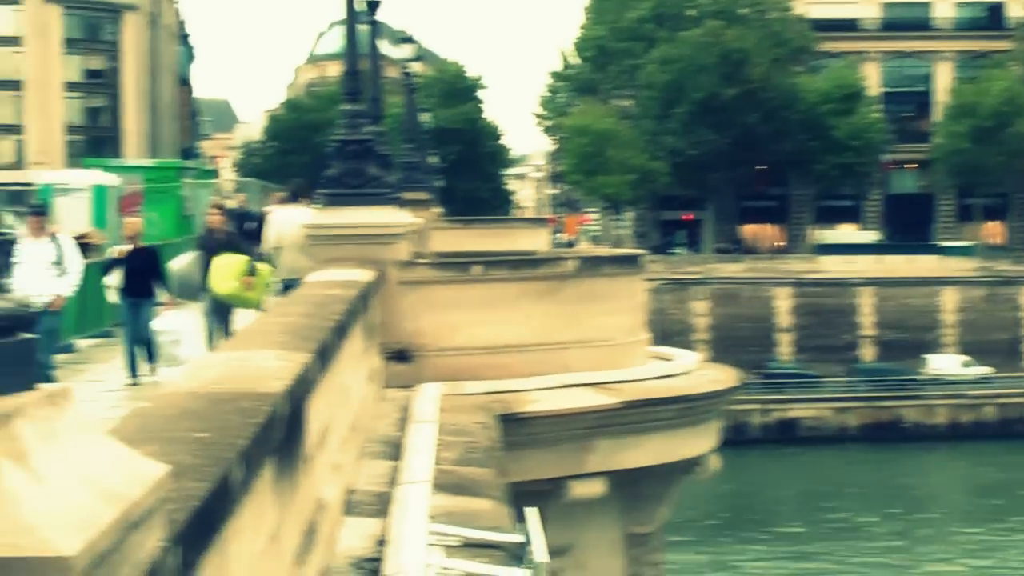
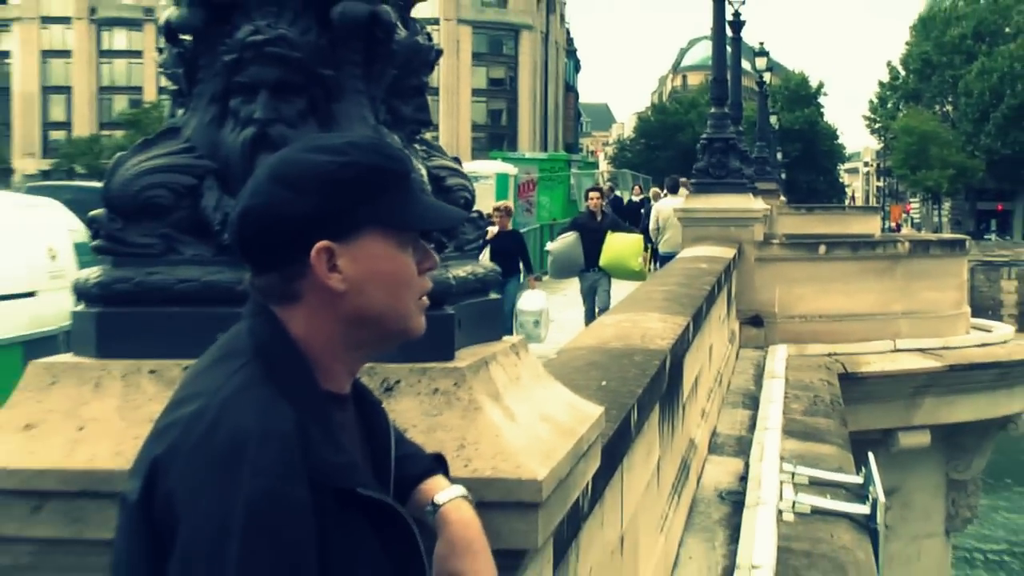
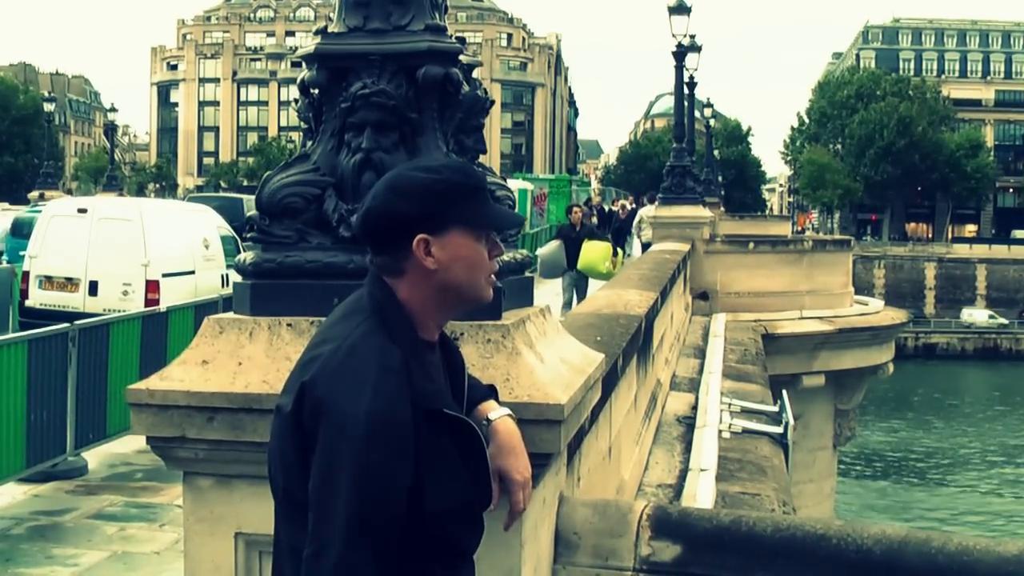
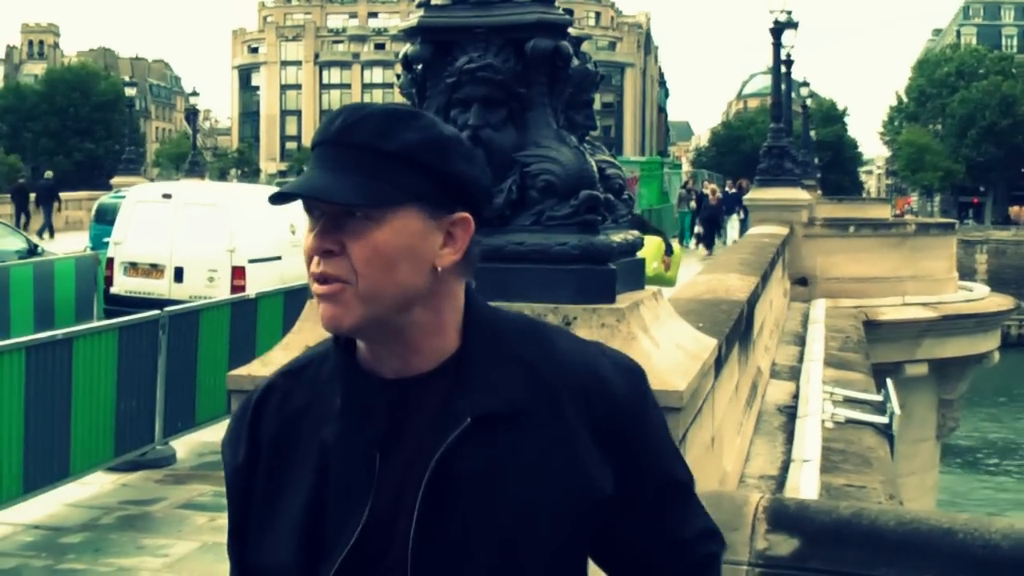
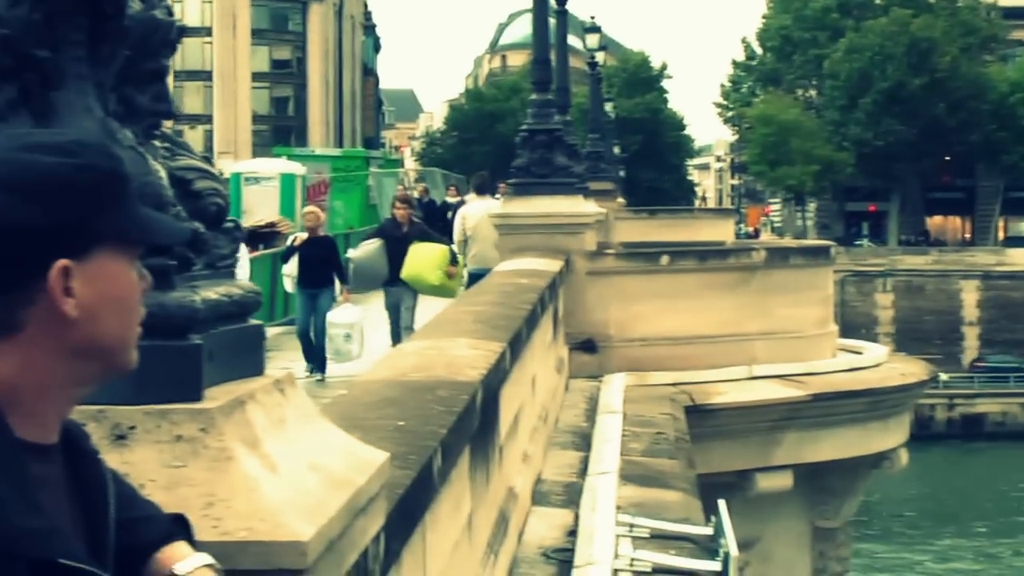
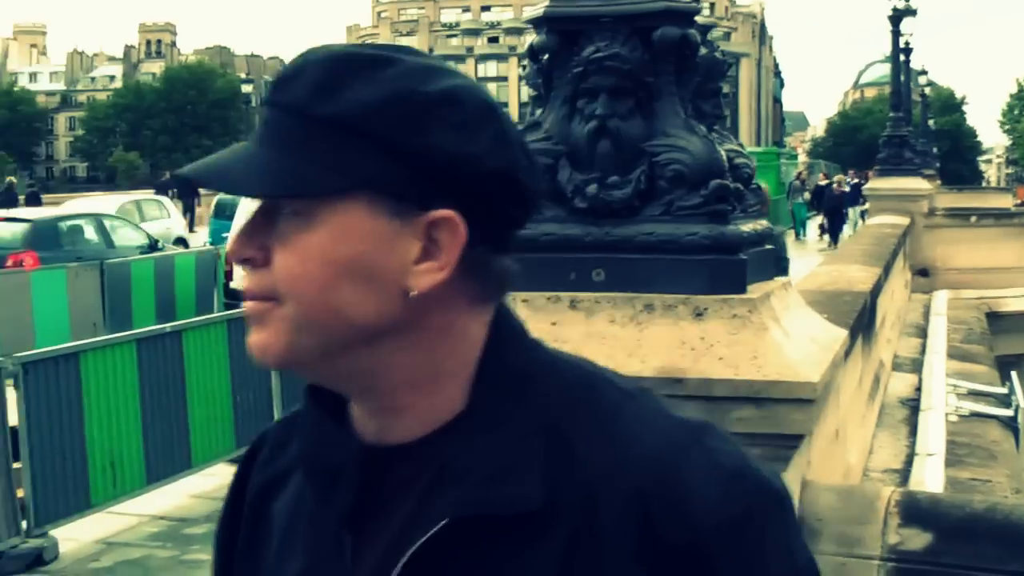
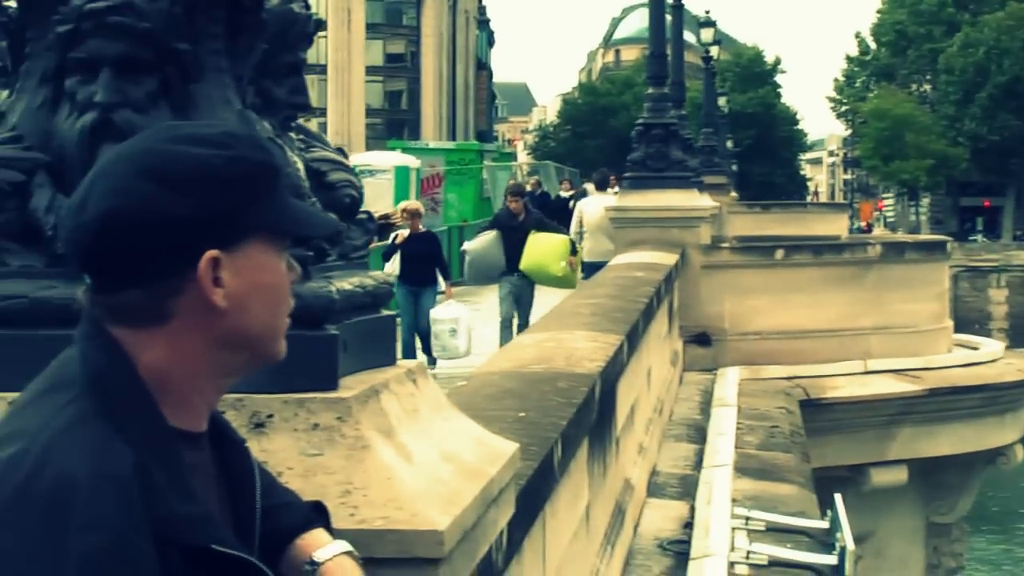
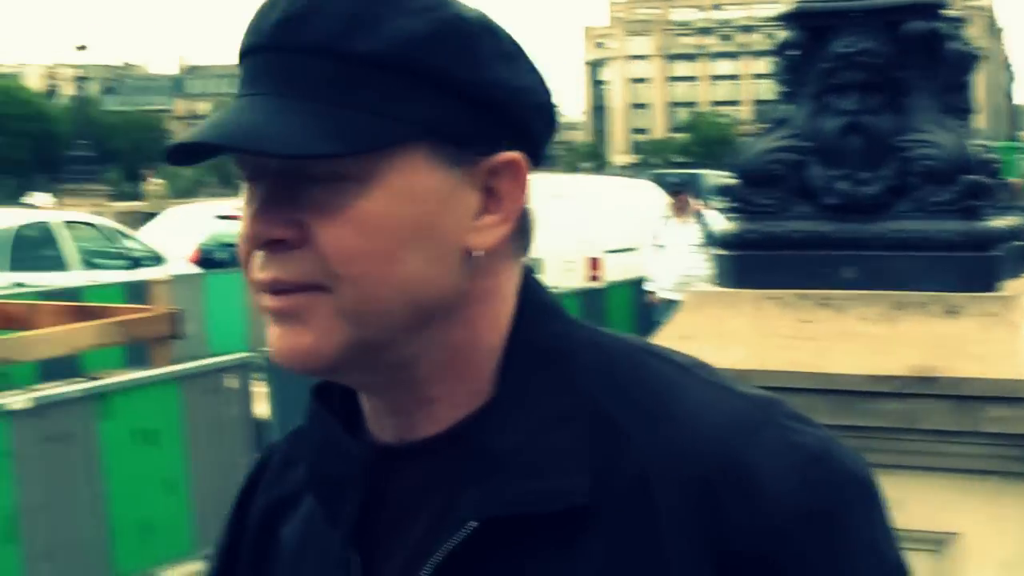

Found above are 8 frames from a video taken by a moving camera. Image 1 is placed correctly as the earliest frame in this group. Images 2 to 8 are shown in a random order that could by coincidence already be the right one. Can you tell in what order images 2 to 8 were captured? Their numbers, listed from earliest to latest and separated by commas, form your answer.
5, 7, 2, 3, 4, 6, 8
